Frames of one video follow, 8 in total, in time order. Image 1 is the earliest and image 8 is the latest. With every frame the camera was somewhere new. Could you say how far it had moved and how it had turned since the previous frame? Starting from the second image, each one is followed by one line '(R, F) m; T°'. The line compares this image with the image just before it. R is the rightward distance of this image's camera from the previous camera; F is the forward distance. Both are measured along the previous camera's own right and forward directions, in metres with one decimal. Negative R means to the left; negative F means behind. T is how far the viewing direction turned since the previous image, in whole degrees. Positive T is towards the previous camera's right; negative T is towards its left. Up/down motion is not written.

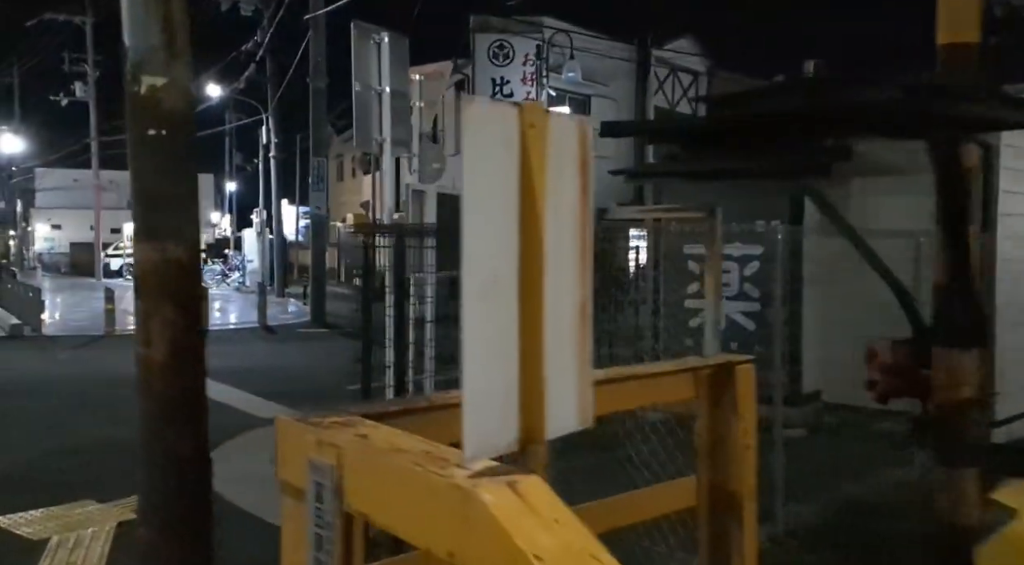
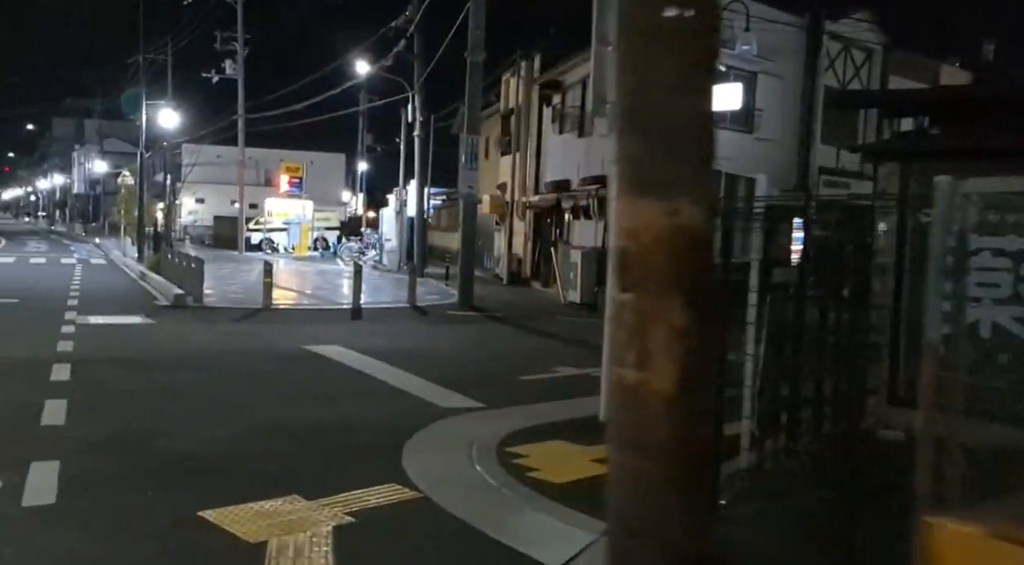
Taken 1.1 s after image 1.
(-0.7, +0.7) m; -7°
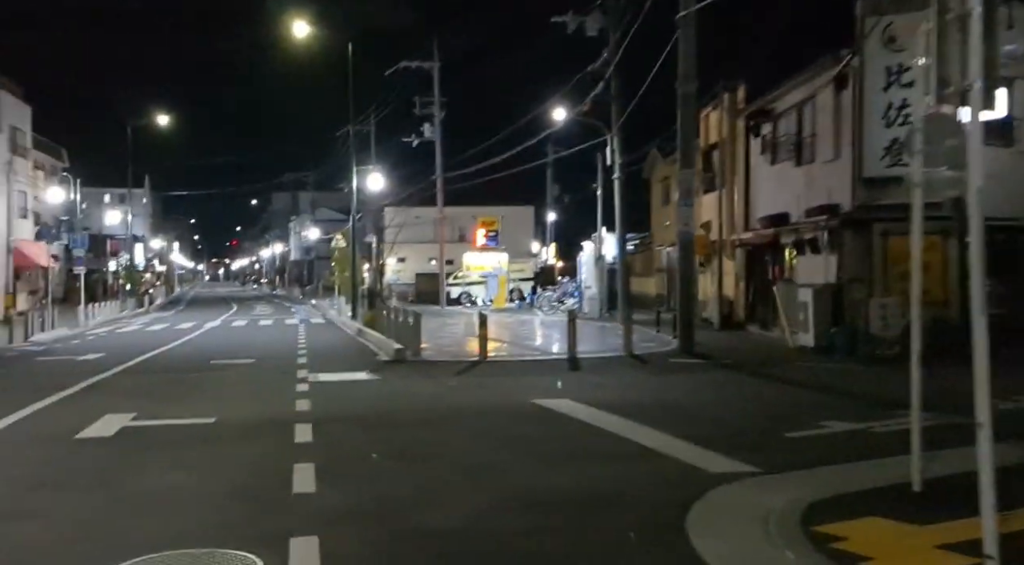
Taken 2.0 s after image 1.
(-0.5, +0.7) m; -11°
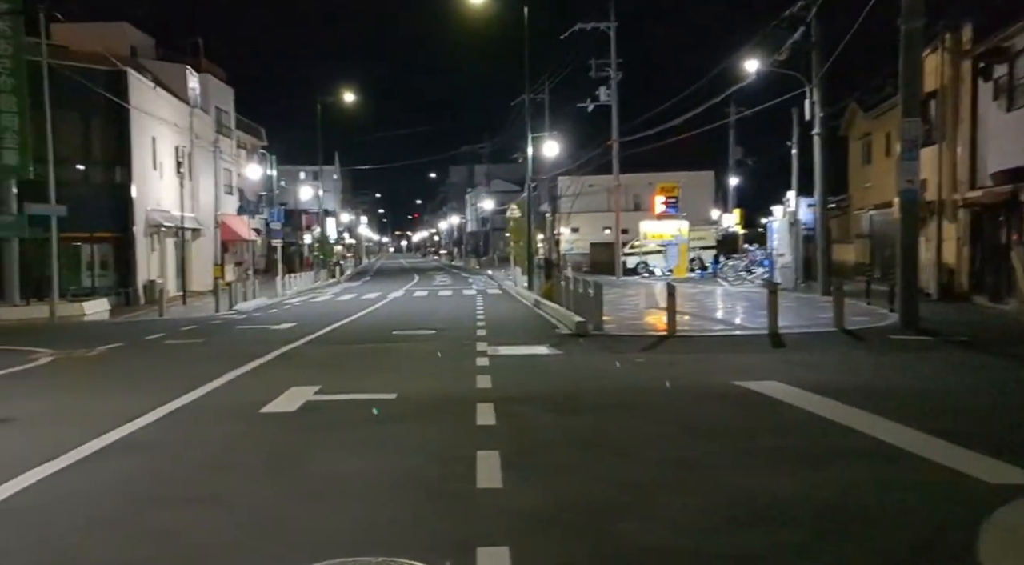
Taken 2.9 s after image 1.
(-0.3, +1.1) m; -10°
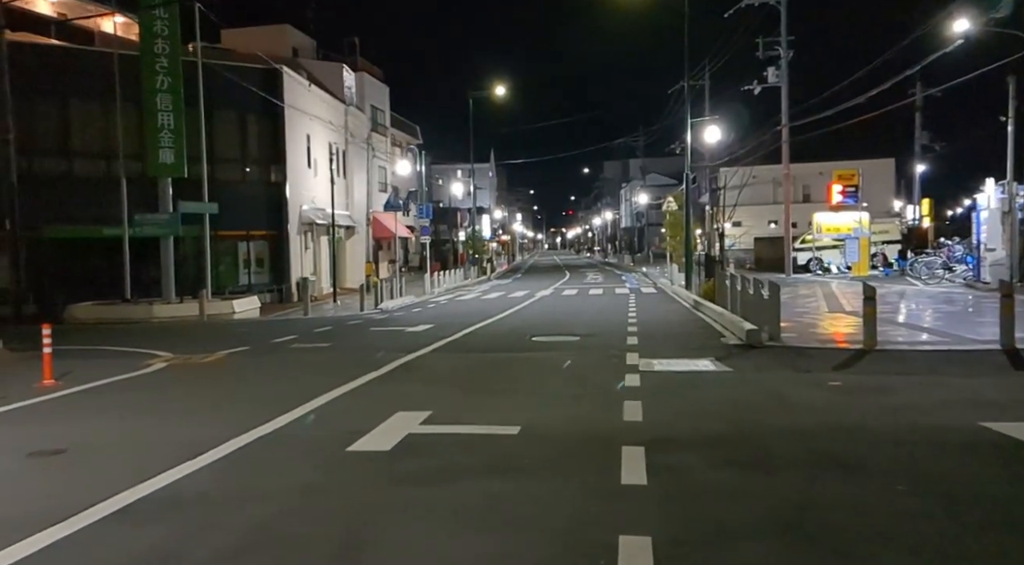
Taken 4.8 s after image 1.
(0.0, +2.5) m; -9°
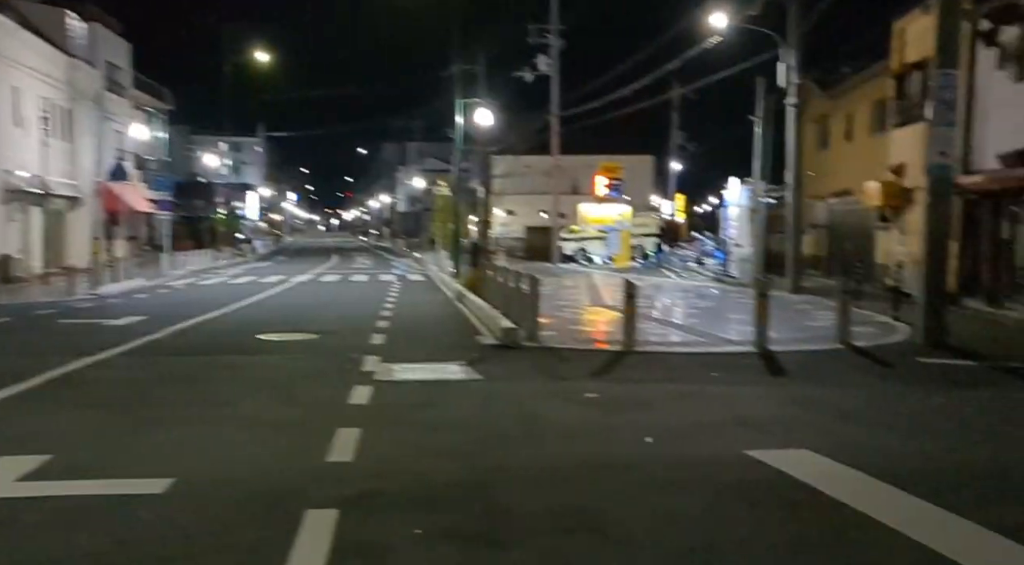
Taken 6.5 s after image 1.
(+0.8, +2.1) m; +13°
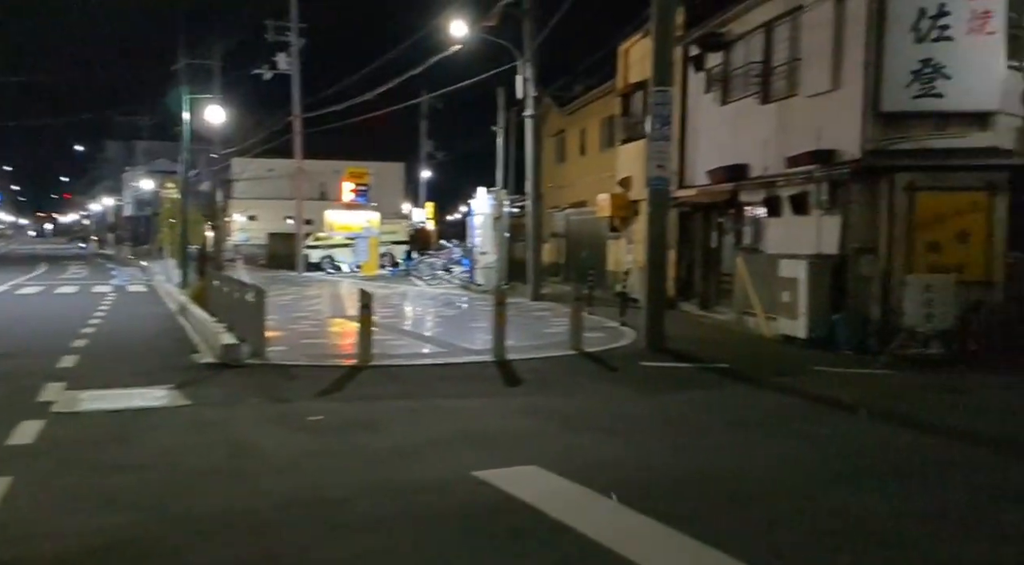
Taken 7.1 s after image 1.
(+0.4, +0.3) m; +15°
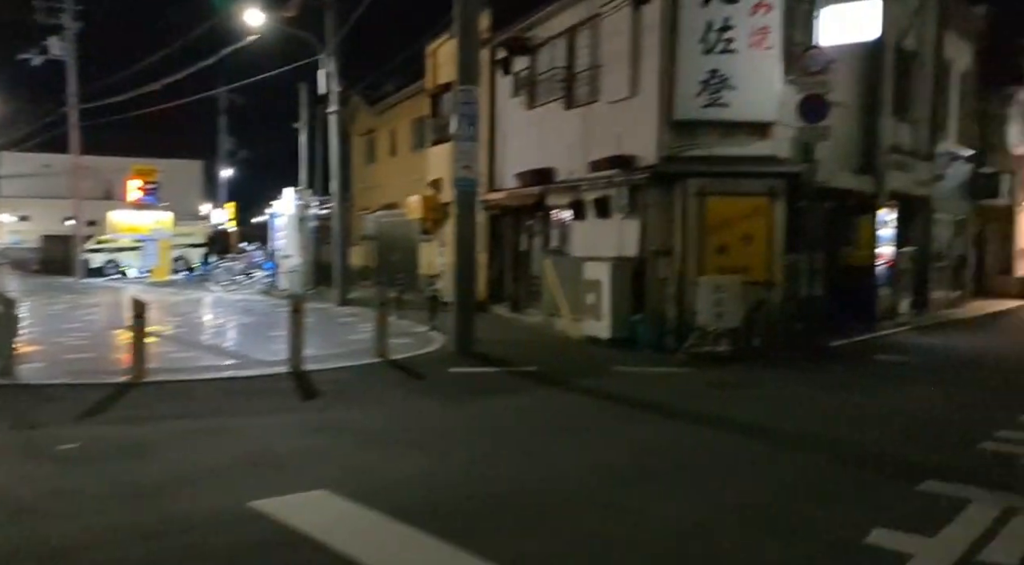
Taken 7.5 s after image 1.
(+0.2, +0.7) m; +11°
